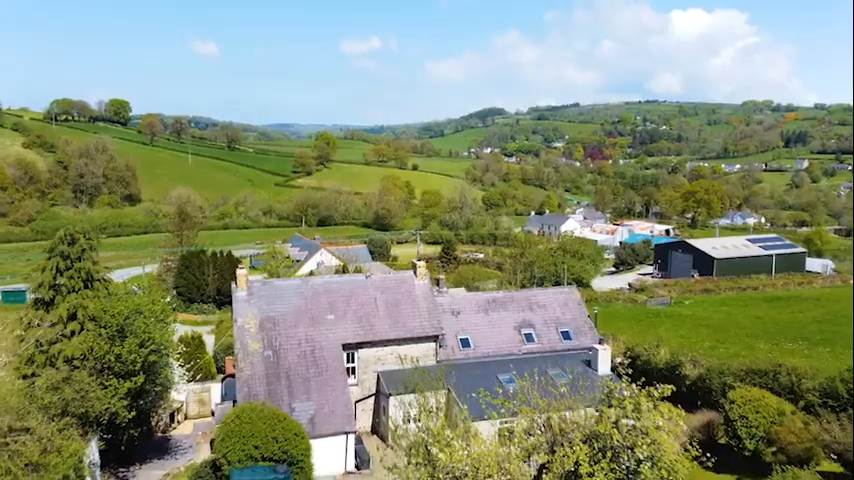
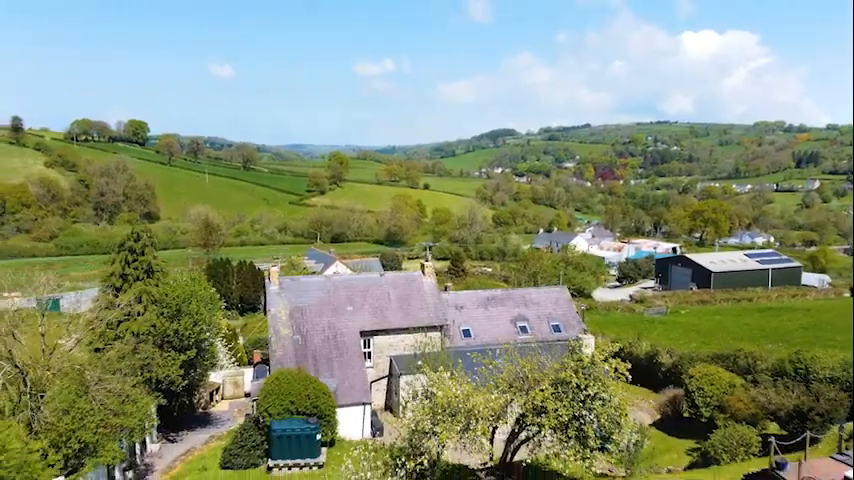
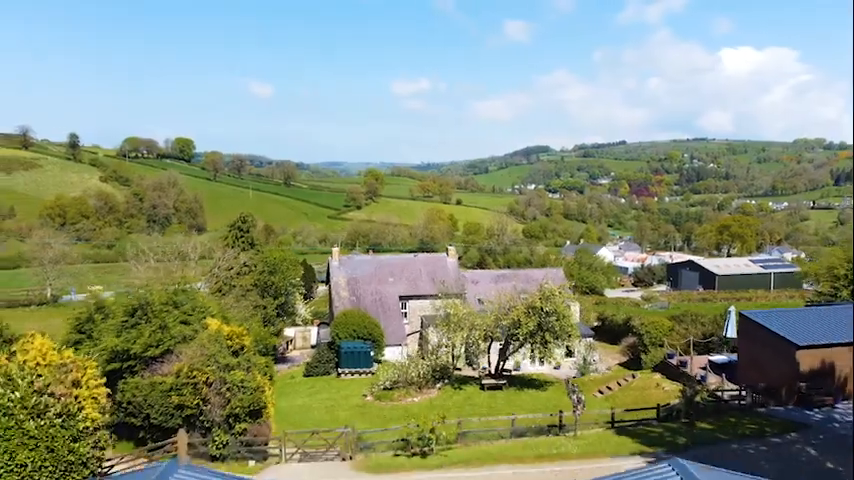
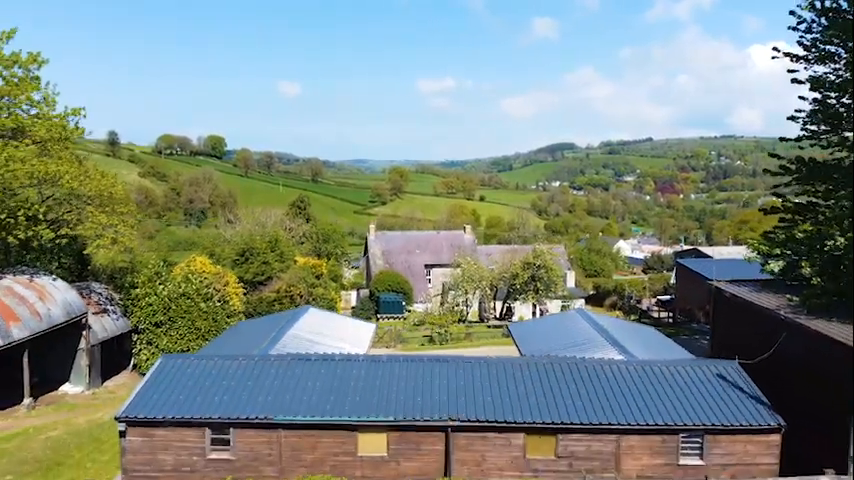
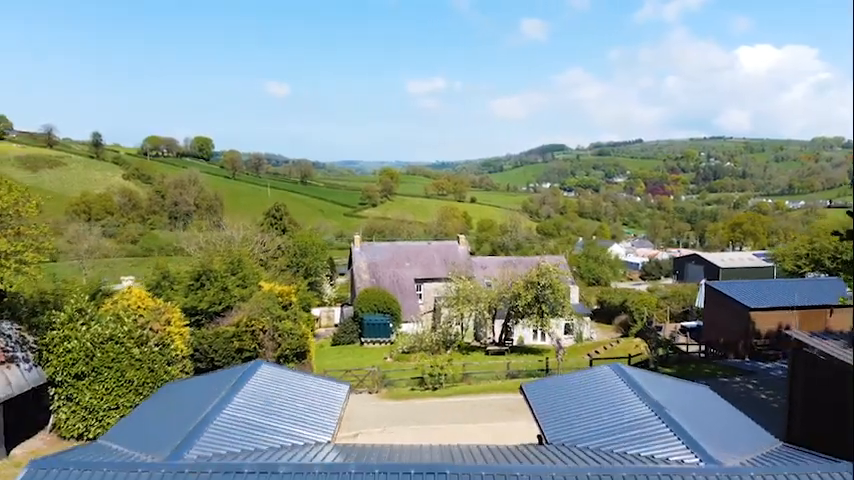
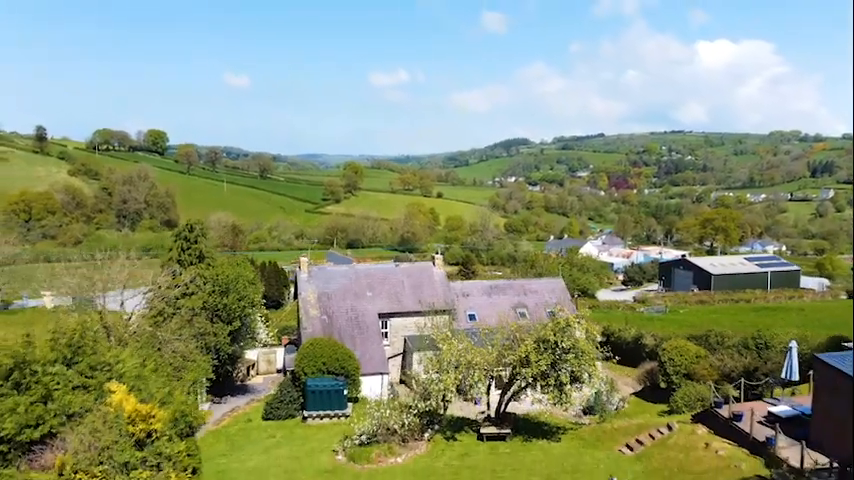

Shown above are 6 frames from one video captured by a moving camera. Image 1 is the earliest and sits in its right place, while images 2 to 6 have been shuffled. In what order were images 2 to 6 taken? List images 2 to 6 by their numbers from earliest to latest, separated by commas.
2, 6, 3, 5, 4
